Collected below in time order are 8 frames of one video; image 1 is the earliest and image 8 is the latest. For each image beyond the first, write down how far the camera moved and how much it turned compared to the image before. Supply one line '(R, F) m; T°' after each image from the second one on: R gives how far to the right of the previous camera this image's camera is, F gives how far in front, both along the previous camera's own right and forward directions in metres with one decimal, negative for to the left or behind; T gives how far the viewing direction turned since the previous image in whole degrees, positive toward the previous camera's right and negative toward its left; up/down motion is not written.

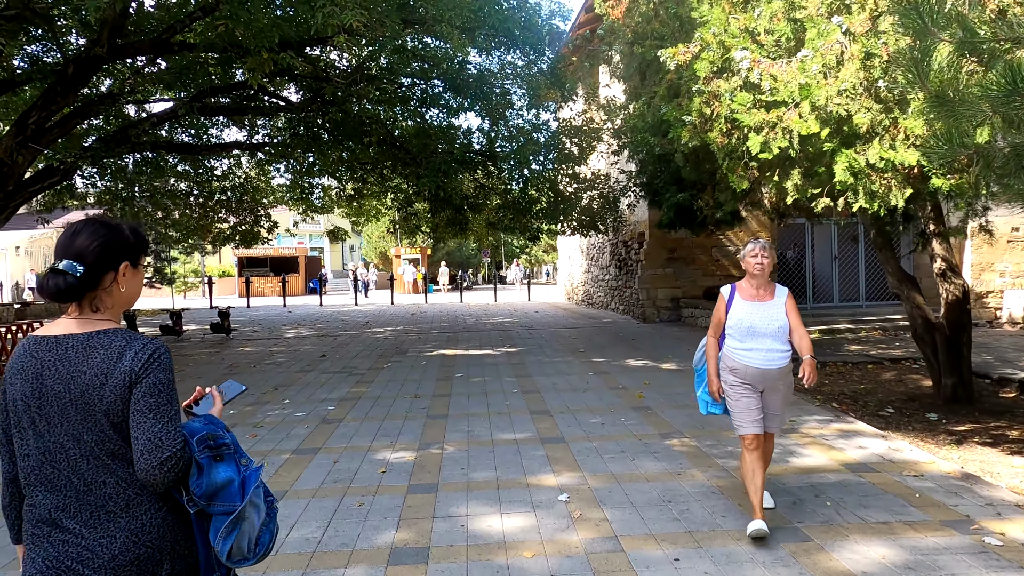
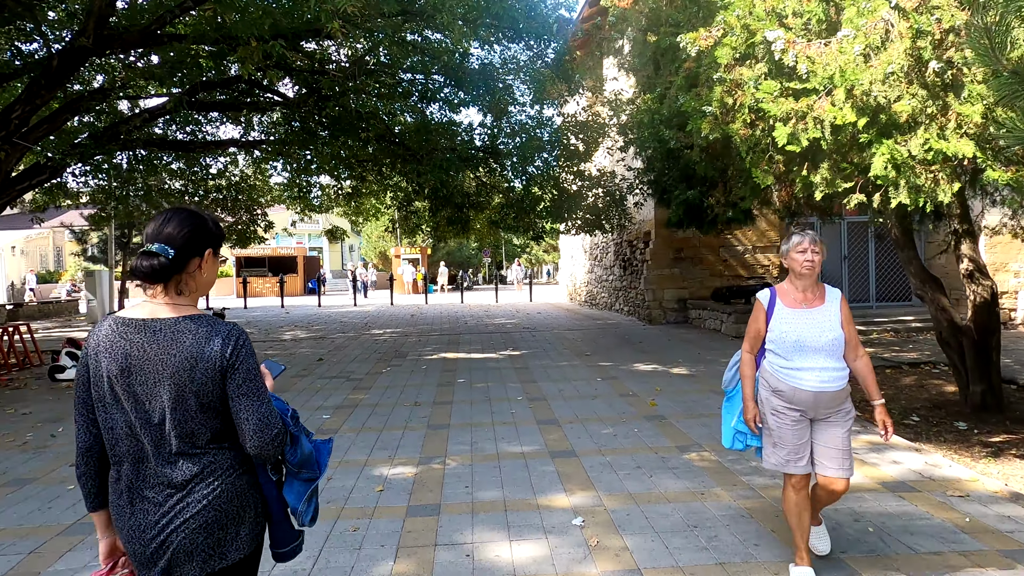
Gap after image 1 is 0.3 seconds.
(-0.1, +0.3) m; 0°
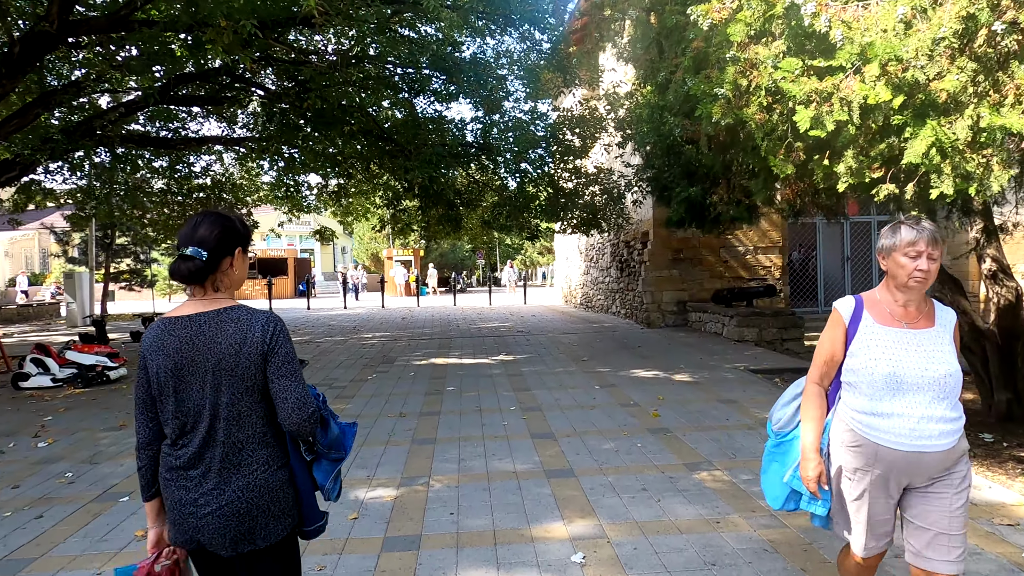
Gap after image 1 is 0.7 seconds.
(0.0, +0.5) m; 0°
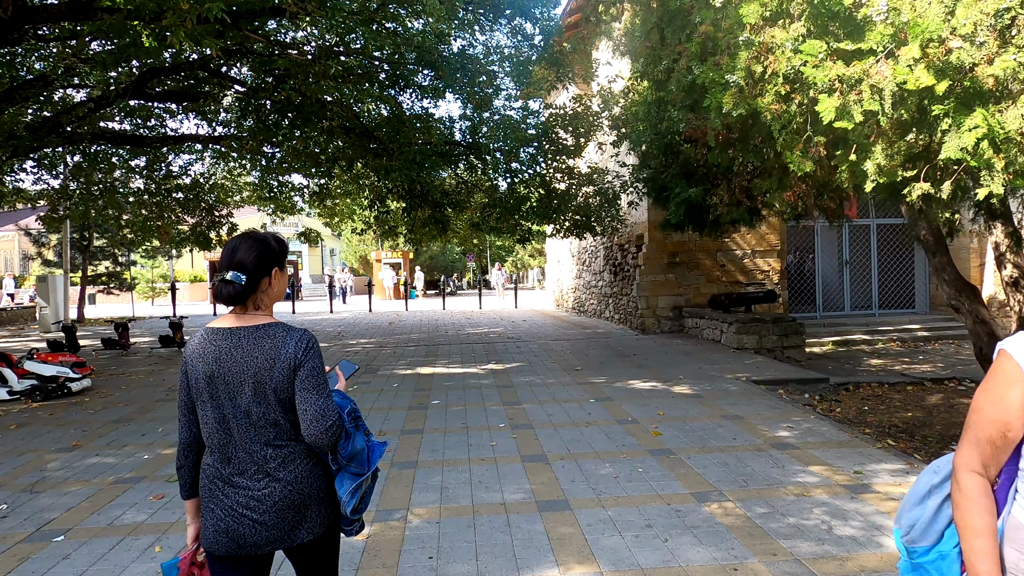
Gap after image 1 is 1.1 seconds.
(0.0, +0.5) m; +1°
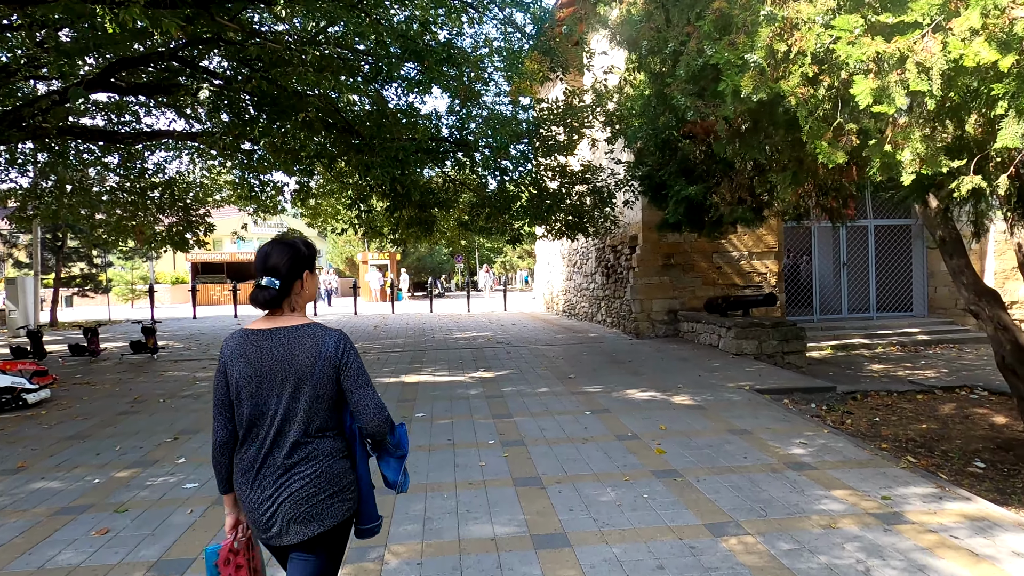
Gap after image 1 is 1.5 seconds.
(0.0, +0.5) m; +1°
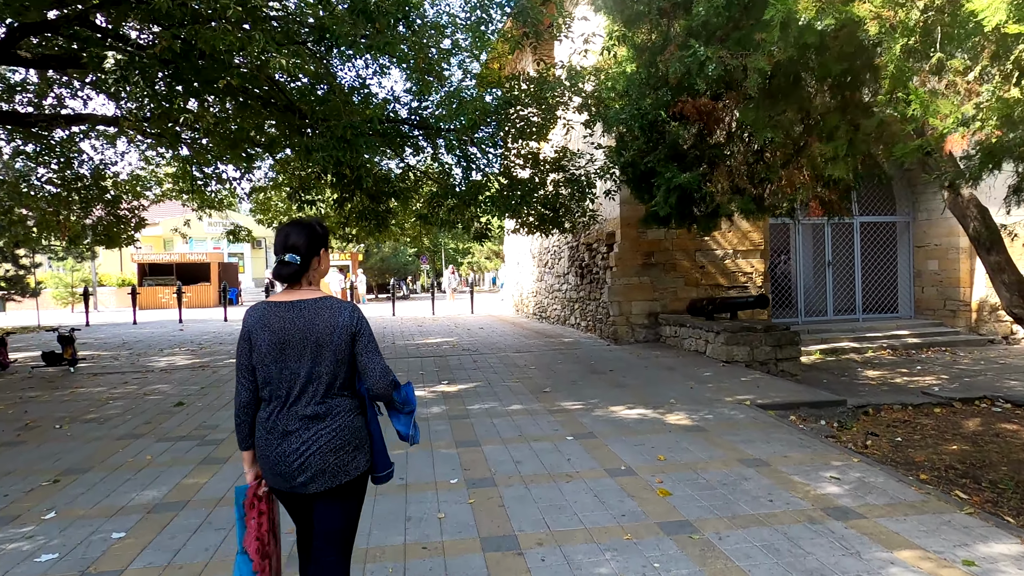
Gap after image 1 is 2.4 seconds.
(0.0, +1.0) m; +3°
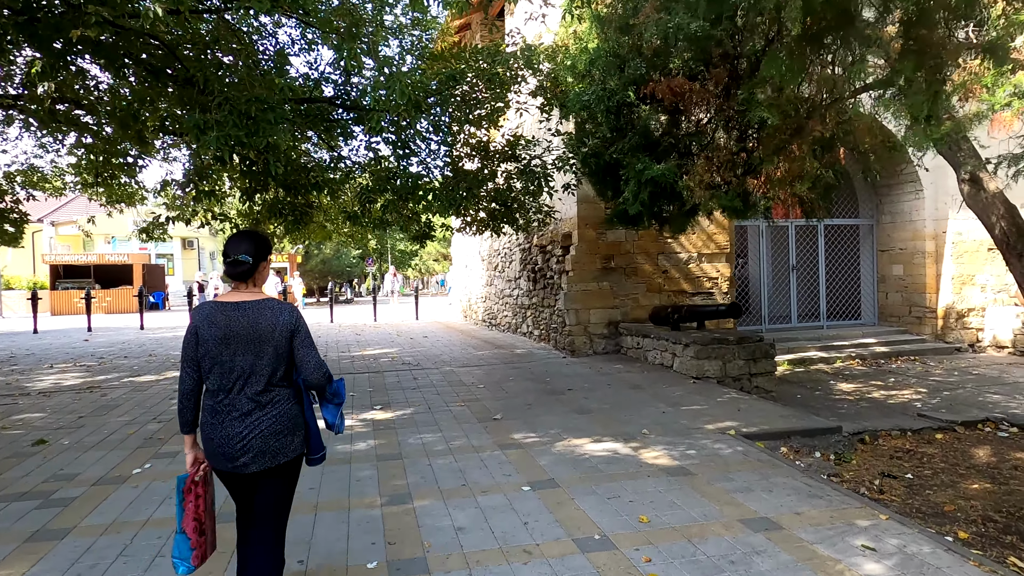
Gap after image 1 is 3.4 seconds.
(0.0, +1.1) m; +4°
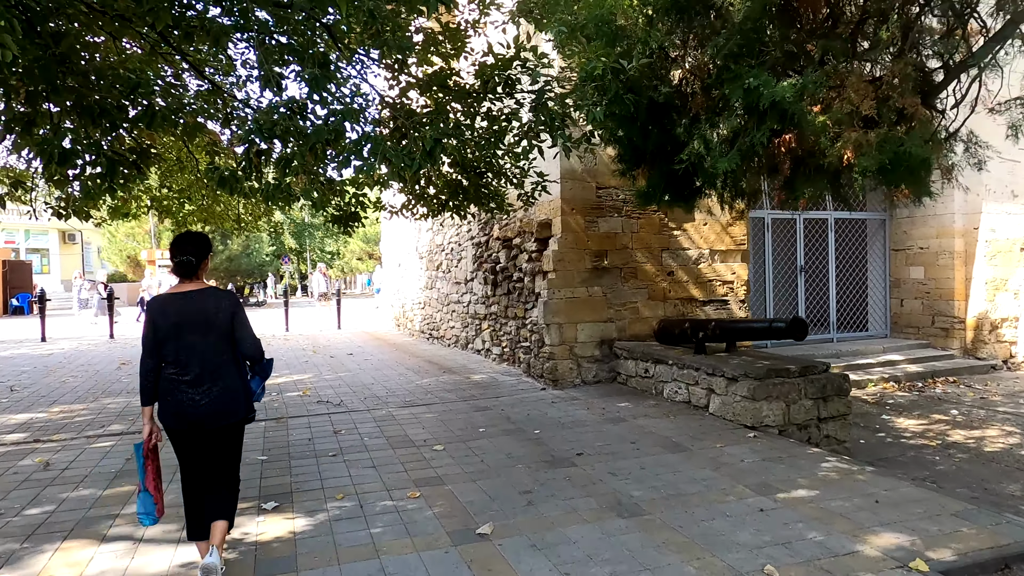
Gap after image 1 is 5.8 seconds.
(-0.4, +2.7) m; +7°
